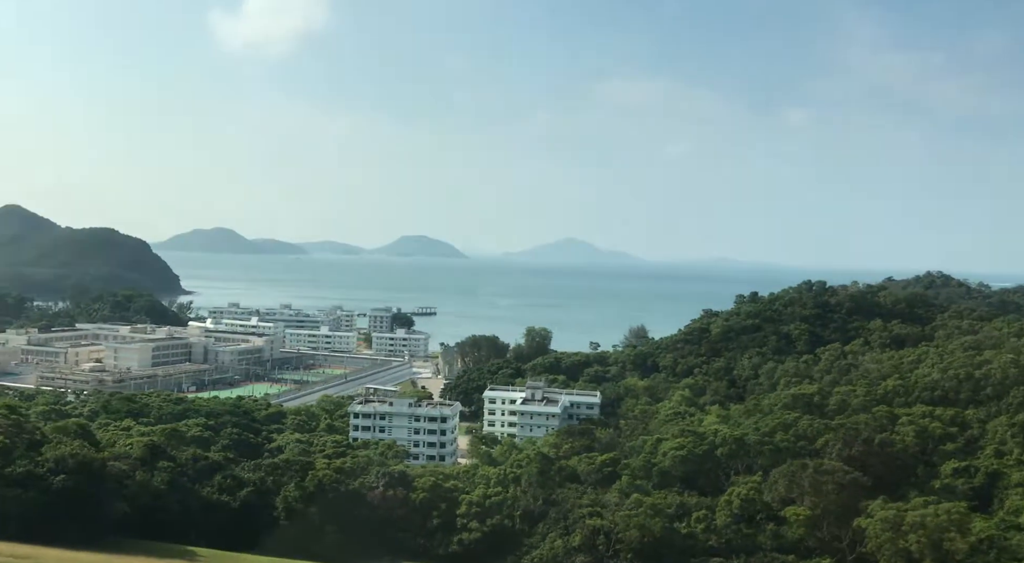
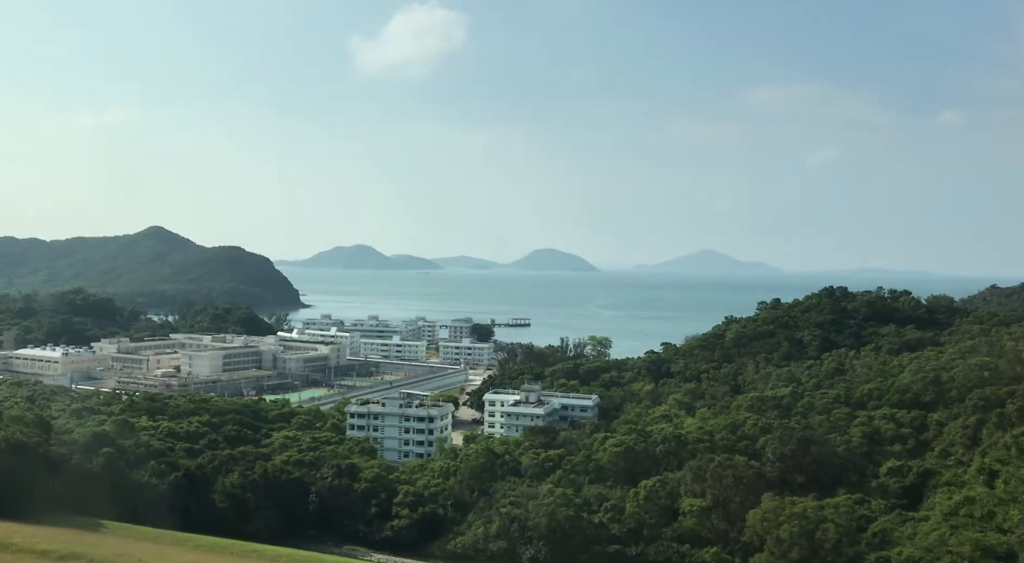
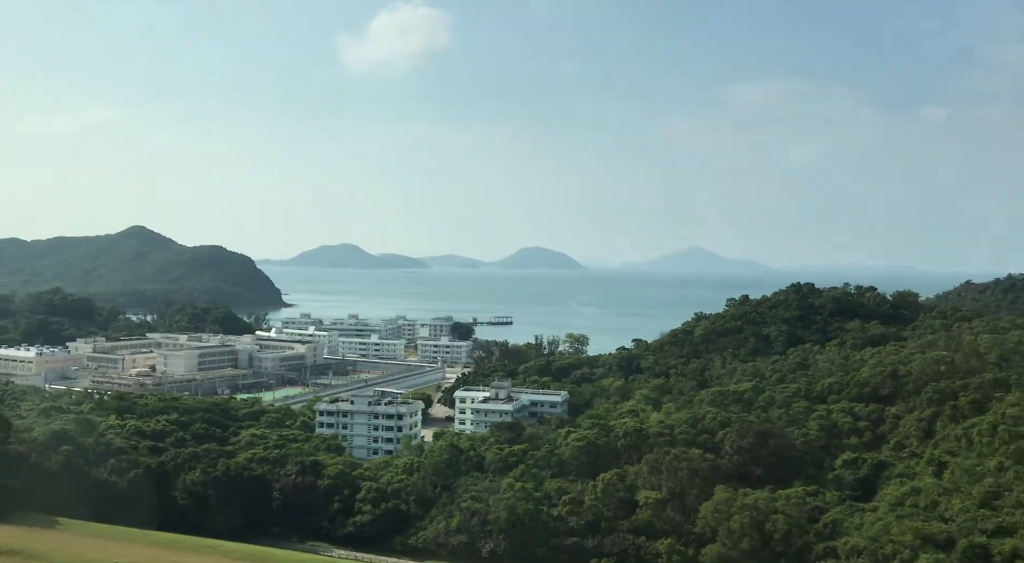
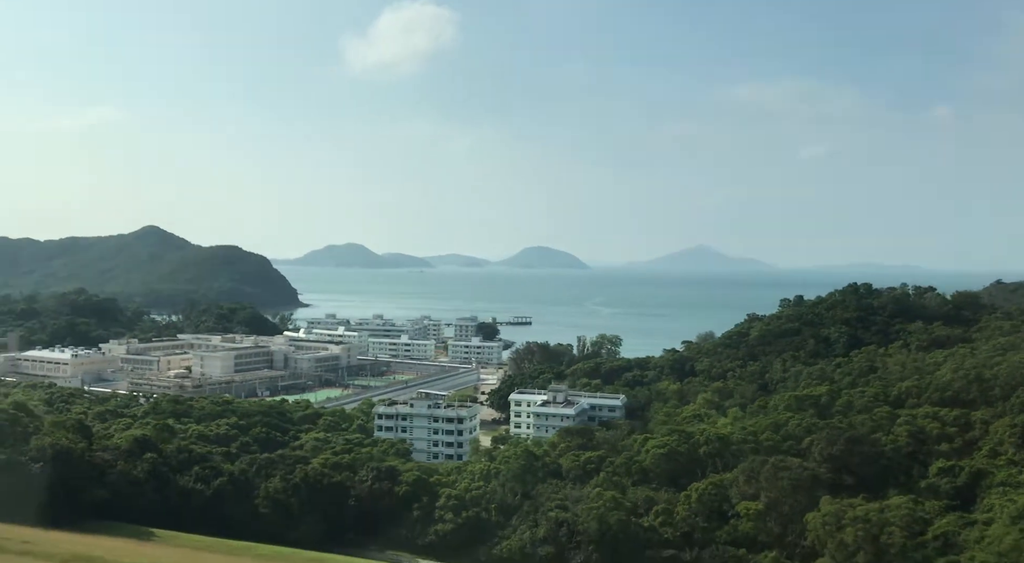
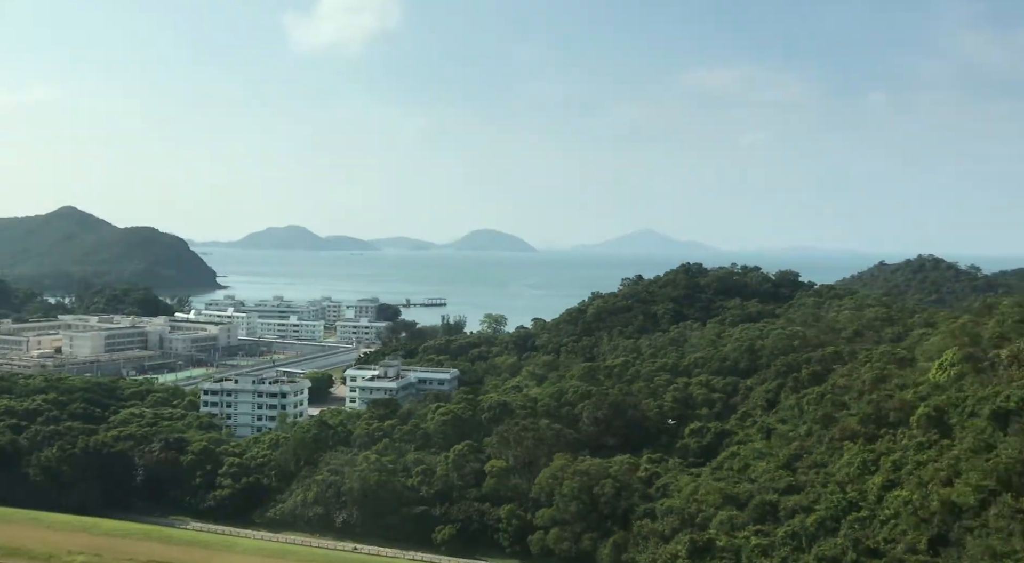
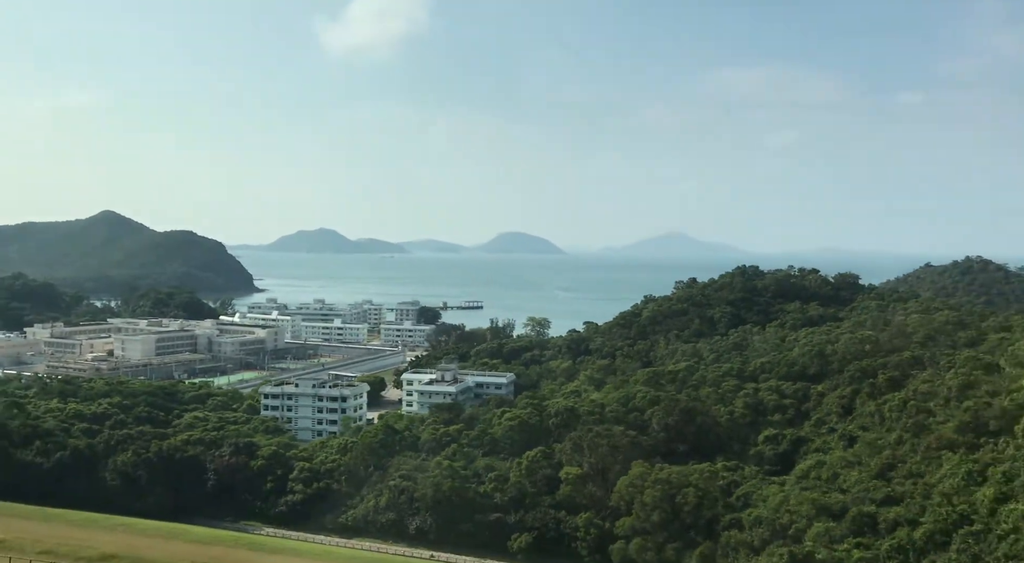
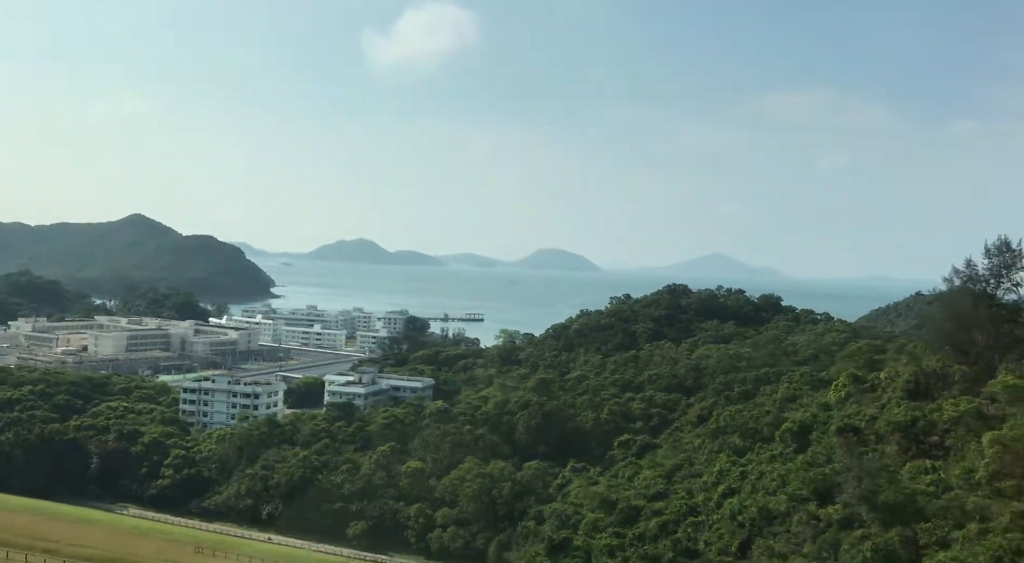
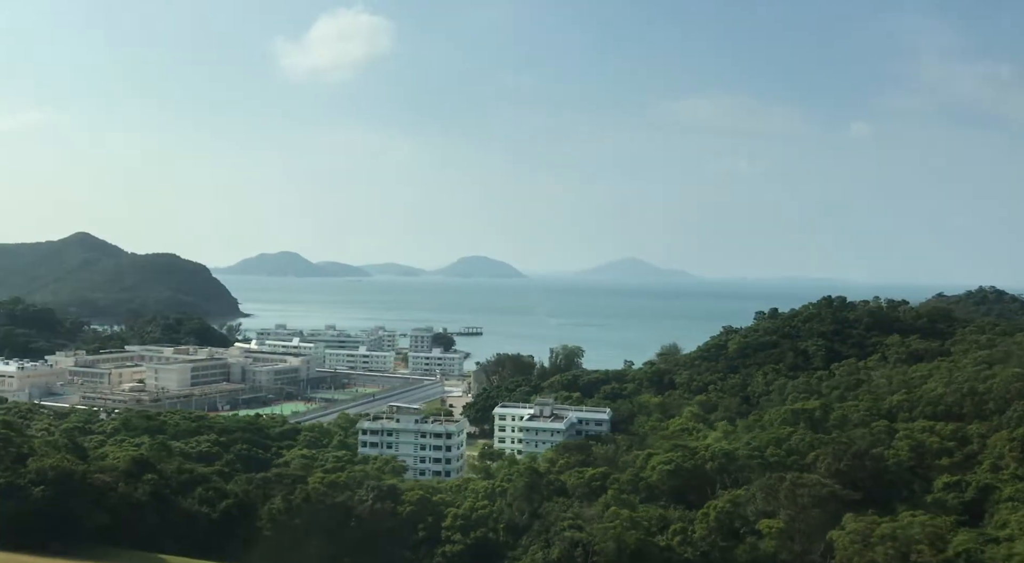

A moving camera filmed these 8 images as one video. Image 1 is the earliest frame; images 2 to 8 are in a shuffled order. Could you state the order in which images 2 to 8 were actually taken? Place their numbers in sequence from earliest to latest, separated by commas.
8, 4, 2, 3, 6, 5, 7
